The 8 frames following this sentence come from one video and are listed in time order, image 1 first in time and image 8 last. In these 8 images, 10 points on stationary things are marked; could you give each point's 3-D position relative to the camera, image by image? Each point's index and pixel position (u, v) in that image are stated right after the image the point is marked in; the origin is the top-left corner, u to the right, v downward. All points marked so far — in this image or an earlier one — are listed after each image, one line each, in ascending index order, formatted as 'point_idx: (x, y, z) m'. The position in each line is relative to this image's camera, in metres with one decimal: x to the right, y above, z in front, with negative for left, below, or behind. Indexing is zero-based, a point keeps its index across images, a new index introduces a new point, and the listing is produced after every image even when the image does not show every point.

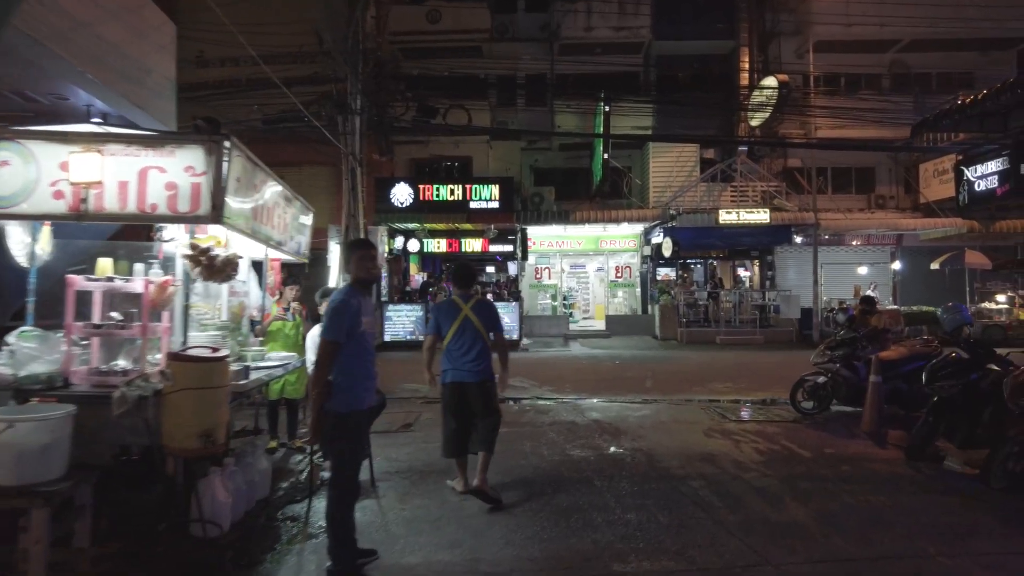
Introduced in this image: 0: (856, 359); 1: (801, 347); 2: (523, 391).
0: (+4.2, -0.9, +8.1) m
1: (+8.1, -1.7, +18.8) m
2: (+0.2, -1.7, +10.7) m
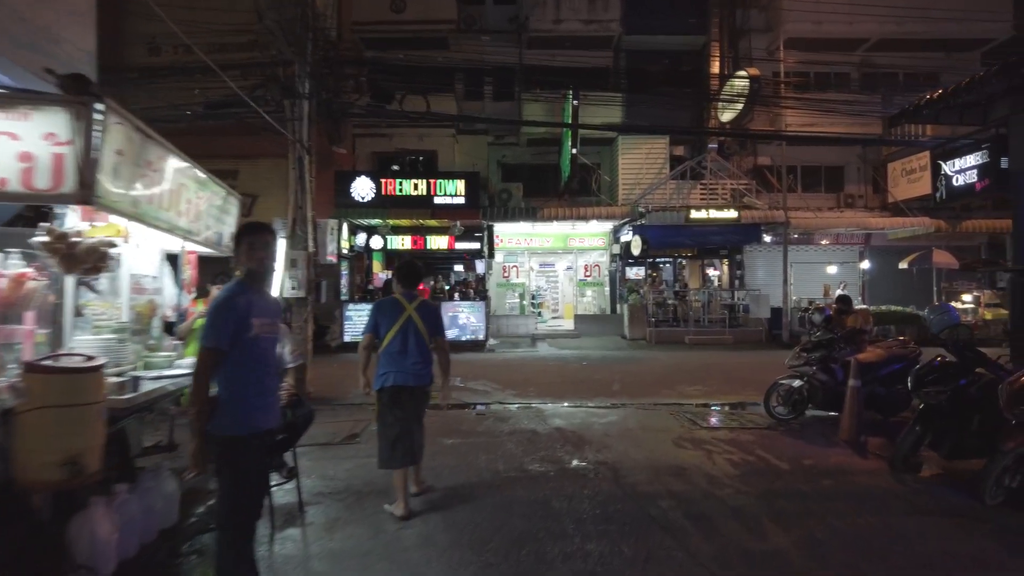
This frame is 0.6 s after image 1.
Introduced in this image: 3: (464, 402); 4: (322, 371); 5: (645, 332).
0: (+3.7, -0.9, +7.7) m
1: (+7.2, -1.7, +18.5) m
2: (-0.4, -1.6, +10.1) m
3: (-0.7, -1.7, +9.5) m
4: (-3.5, -1.6, +12.5) m
5: (+4.0, -1.3, +19.7) m
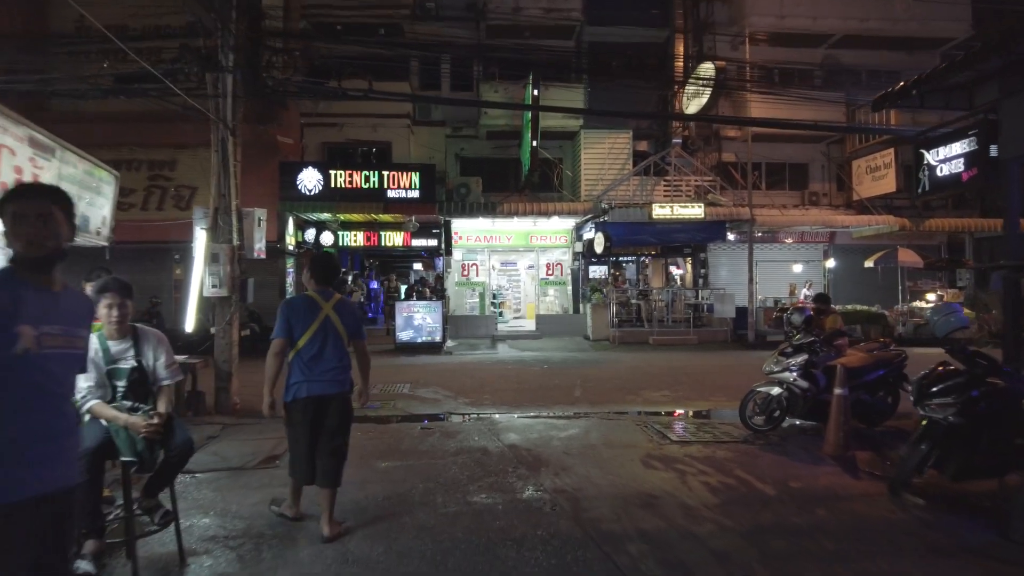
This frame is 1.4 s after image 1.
0: (+3.2, -0.8, +7.0) m
1: (+6.0, -1.6, +18.0) m
2: (-1.1, -1.6, +9.1) m
3: (-1.3, -1.6, +8.6) m
4: (-4.3, -1.6, +11.4) m
5: (+2.8, -1.3, +19.0) m
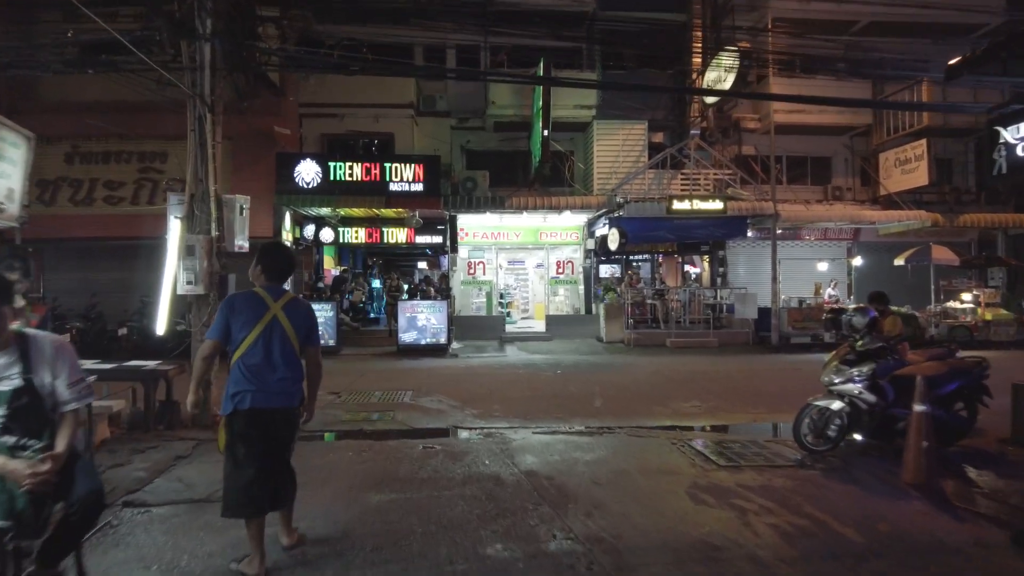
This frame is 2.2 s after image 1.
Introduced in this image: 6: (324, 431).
0: (+3.3, -0.8, +6.0) m
1: (+6.3, -1.6, +17.0) m
2: (-0.9, -1.6, +8.2) m
3: (-1.2, -1.6, +7.6) m
4: (-4.2, -1.6, +10.5) m
5: (+3.0, -1.3, +18.0) m
6: (-2.1, -1.6, +7.5) m
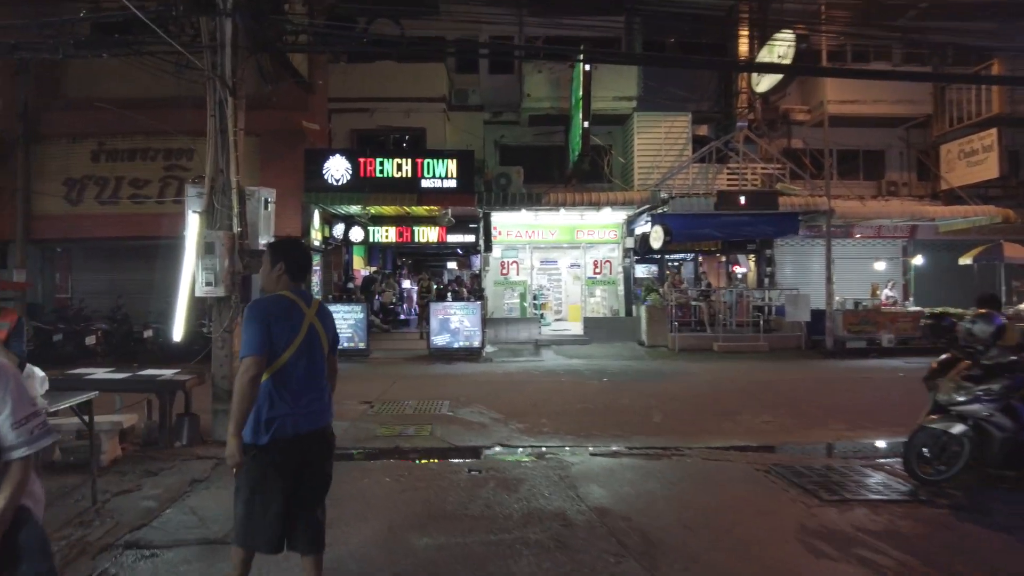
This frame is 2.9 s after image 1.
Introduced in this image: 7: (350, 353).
0: (+3.8, -0.8, +5.0) m
1: (+7.2, -1.6, +15.9) m
2: (-0.3, -1.6, +7.4) m
3: (-0.6, -1.6, +6.8) m
4: (-3.5, -1.6, +9.8) m
5: (+3.9, -1.3, +17.1) m
6: (-1.6, -1.6, +6.8) m
7: (-3.8, -1.5, +15.5) m
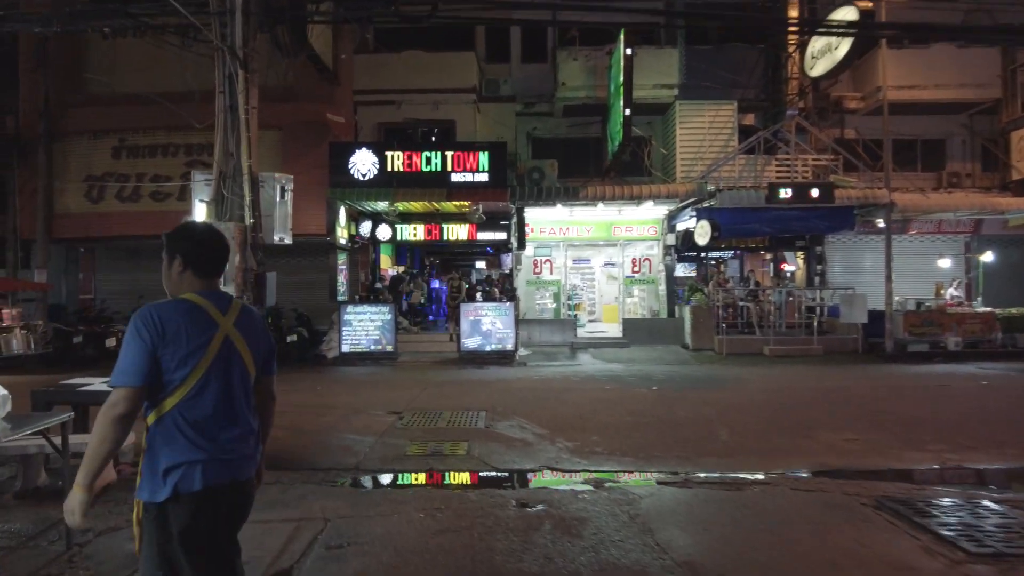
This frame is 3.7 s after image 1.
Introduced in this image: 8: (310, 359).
0: (+4.2, -0.8, +4.0) m
1: (+8.0, -1.6, +14.7) m
2: (+0.1, -1.6, +6.5) m
3: (-0.2, -1.6, +6.0) m
4: (-2.9, -1.6, +9.0) m
5: (+4.8, -1.3, +16.0) m
6: (-1.2, -1.6, +5.9) m
7: (-3.0, -1.5, +14.8) m
8: (-4.5, -1.6, +14.9) m
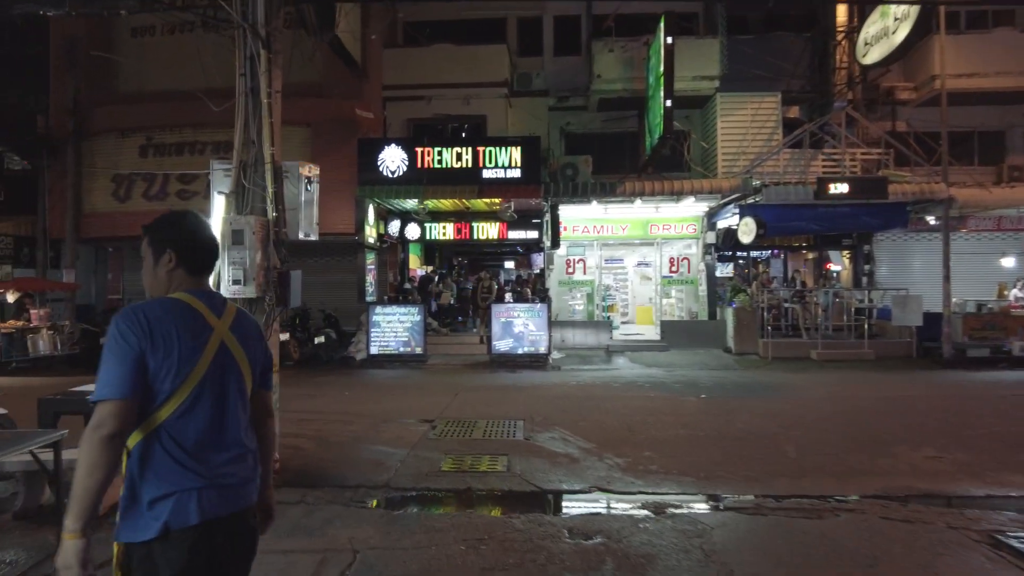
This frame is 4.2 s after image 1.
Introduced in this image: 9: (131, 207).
0: (+4.5, -0.8, +3.2) m
1: (+8.7, -1.6, +13.8) m
2: (+0.5, -1.6, +5.9) m
3: (+0.2, -1.6, +5.4) m
4: (-2.4, -1.6, +8.6) m
5: (+5.6, -1.3, +15.2) m
6: (-0.8, -1.6, +5.4) m
7: (-2.3, -1.5, +14.3) m
8: (-3.8, -1.6, +14.5) m
9: (-9.2, +2.0, +16.0) m
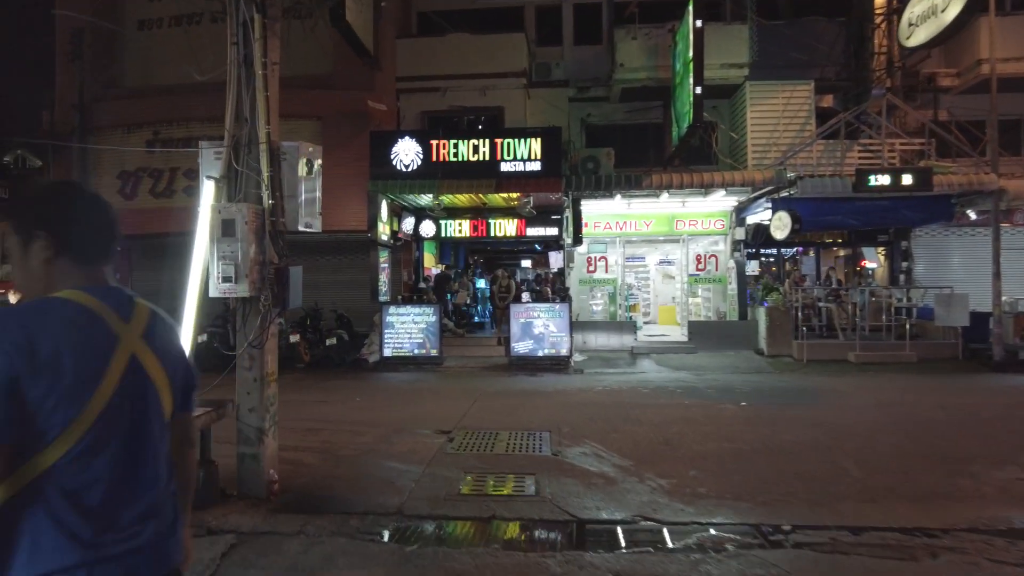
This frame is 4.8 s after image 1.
0: (+4.6, -0.8, +2.4) m
1: (+9.1, -1.6, +12.9) m
2: (+0.8, -1.6, +5.2) m
3: (+0.4, -1.6, +4.7) m
4: (-2.1, -1.6, +7.9) m
5: (+6.0, -1.3, +14.4) m
6: (-0.6, -1.6, +4.7) m
7: (-1.9, -1.5, +13.6) m
8: (-3.4, -1.6, +13.8) m
9: (-8.7, +2.0, +15.5) m
